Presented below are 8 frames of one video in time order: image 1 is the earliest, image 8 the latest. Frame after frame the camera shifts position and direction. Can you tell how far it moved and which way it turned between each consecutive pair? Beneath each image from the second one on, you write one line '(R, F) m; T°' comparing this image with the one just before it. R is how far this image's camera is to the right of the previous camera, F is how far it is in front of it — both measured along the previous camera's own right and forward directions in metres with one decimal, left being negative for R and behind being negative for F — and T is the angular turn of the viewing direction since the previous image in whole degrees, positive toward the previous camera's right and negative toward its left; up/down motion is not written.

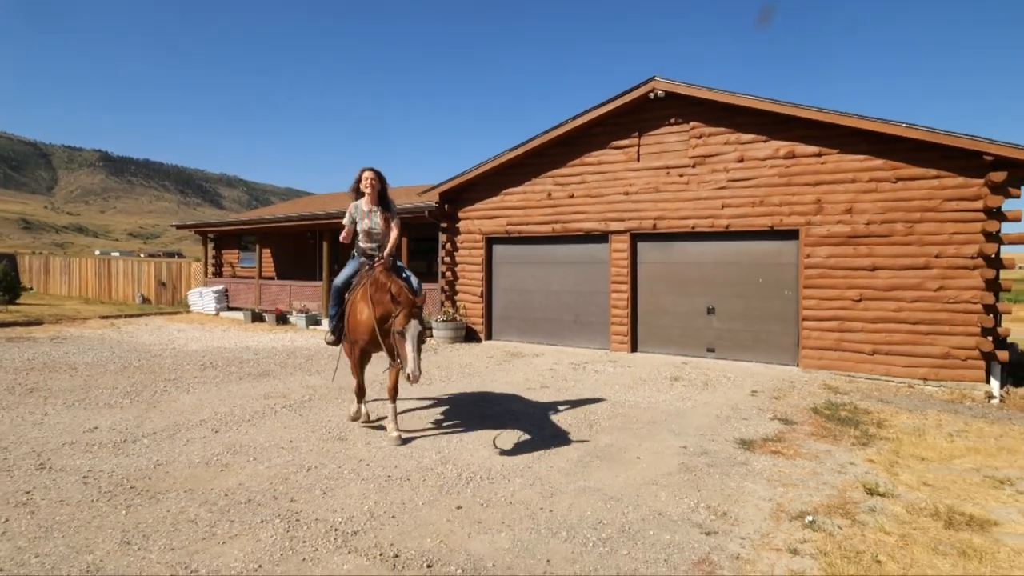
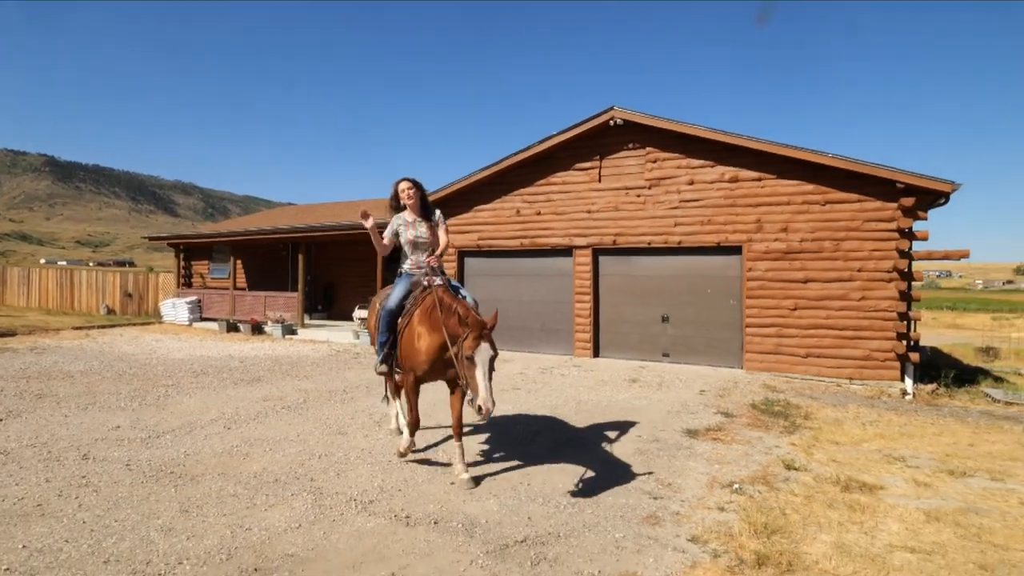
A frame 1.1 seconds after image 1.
(-0.2, -0.8) m; +4°
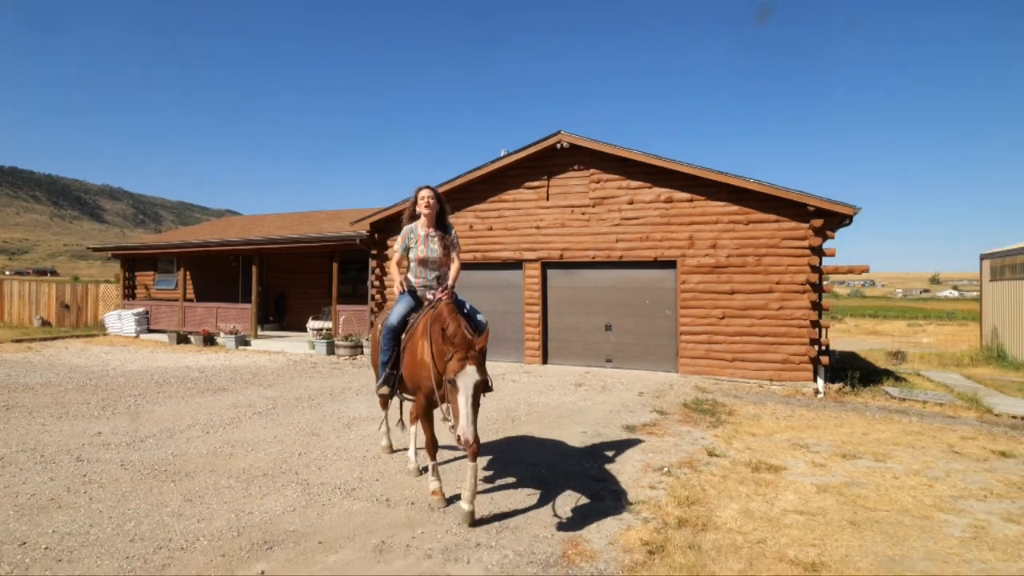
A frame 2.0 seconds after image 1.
(-0.1, -0.7) m; +5°
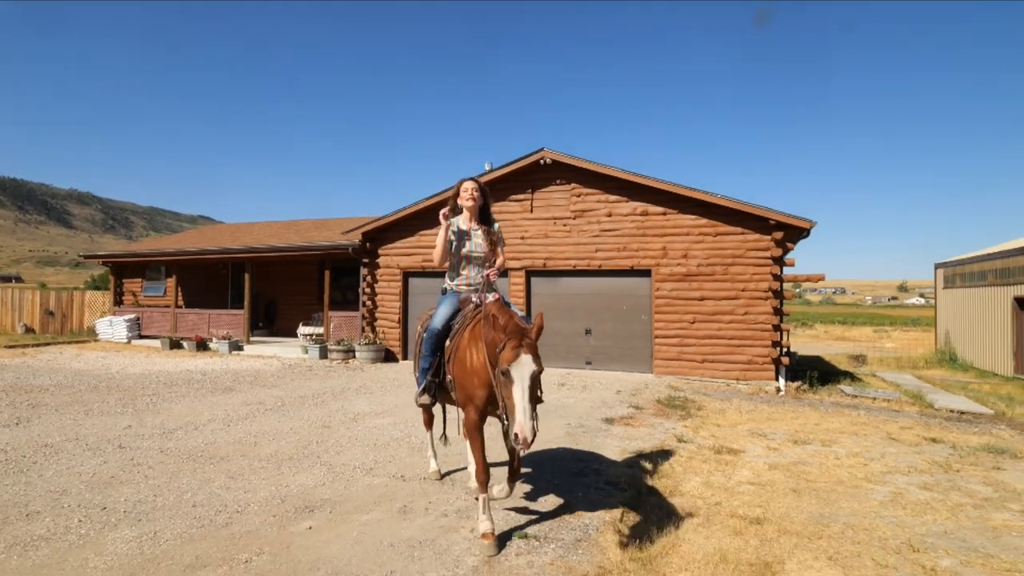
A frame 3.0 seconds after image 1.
(-0.2, -0.8) m; +2°
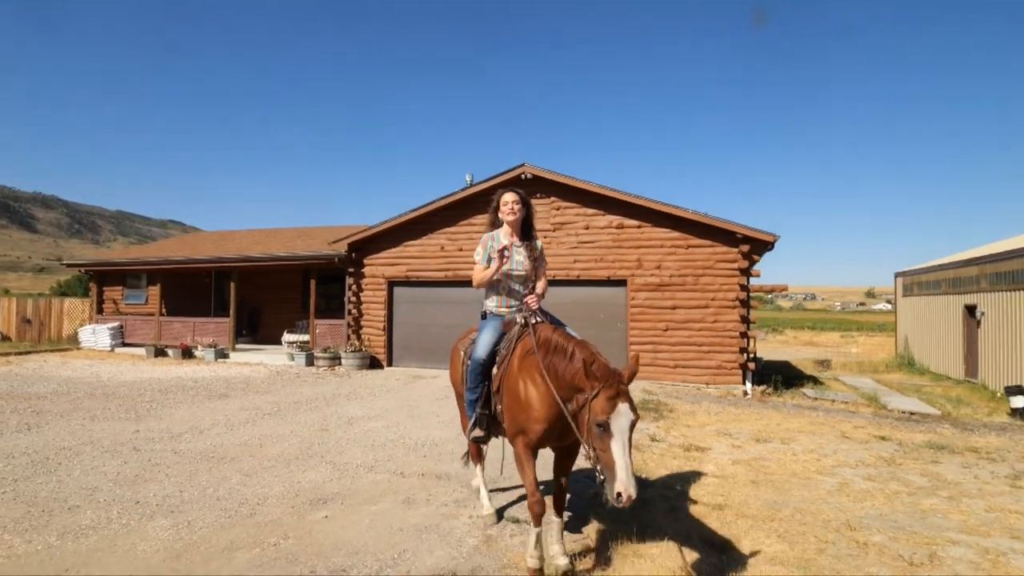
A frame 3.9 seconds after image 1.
(-0.1, -0.6) m; +2°
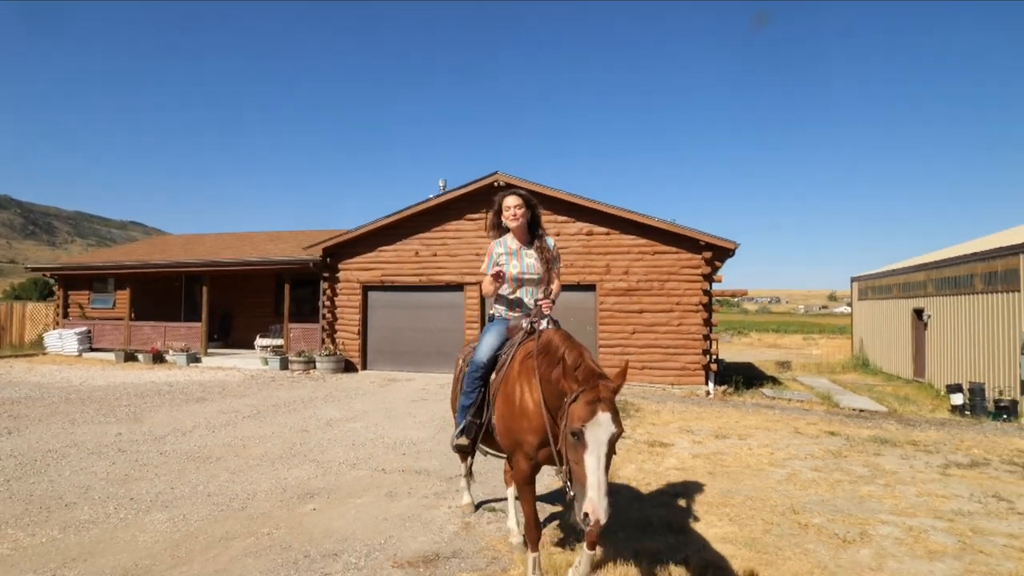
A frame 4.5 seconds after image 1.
(0.0, -0.4) m; +3°
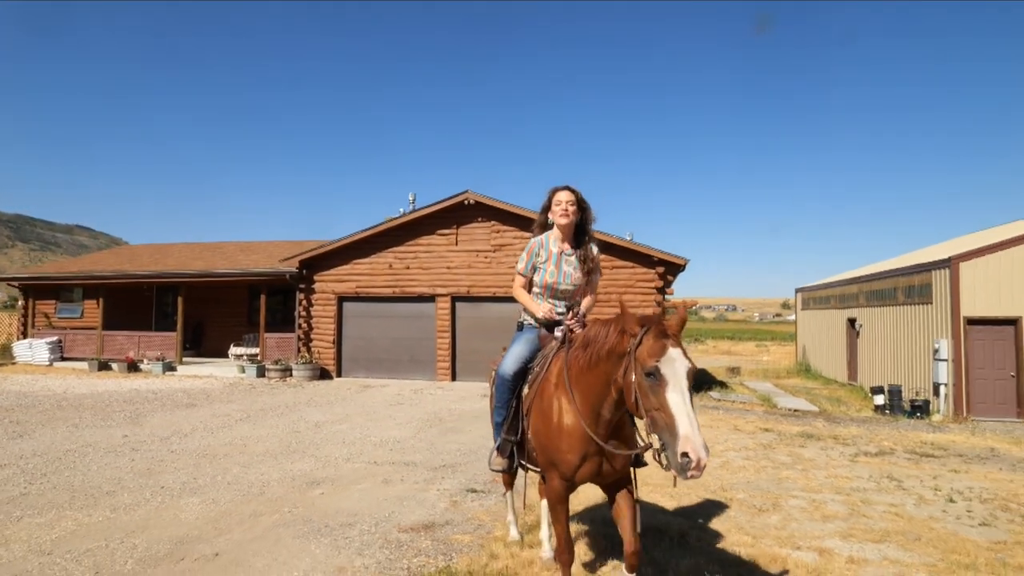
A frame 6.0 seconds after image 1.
(-0.2, -1.0) m; +4°
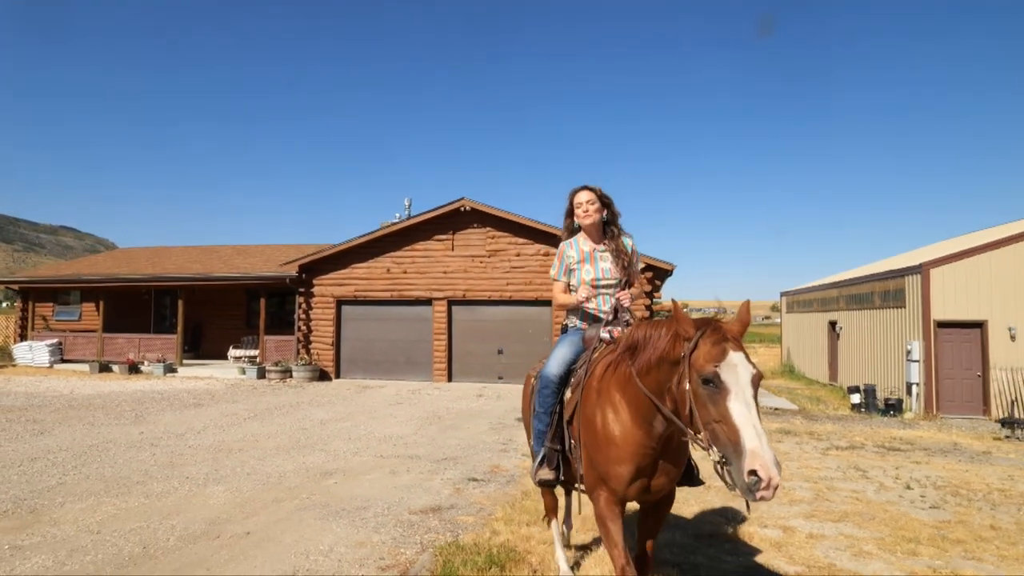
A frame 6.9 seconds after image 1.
(-0.1, -0.5) m; +1°
